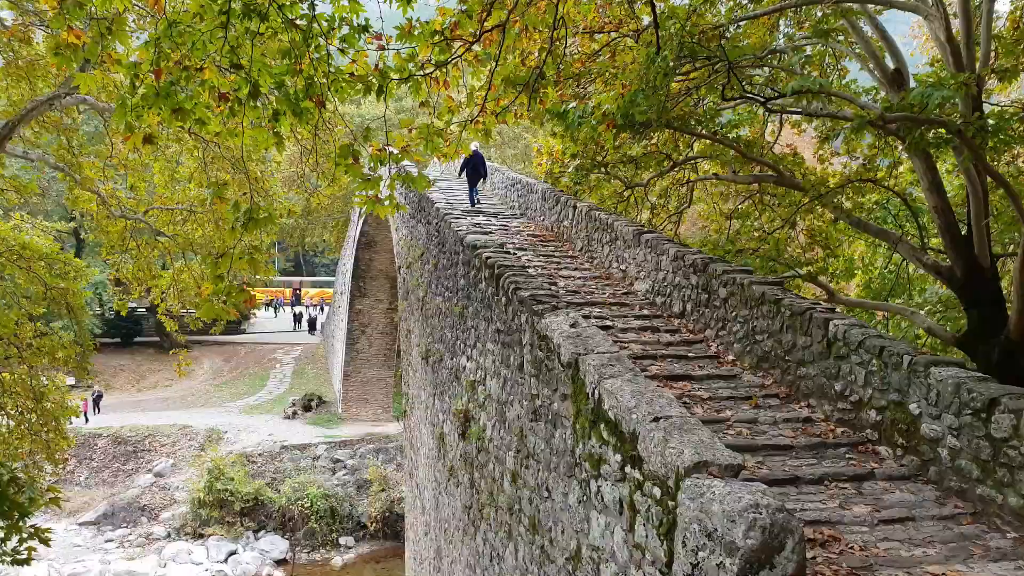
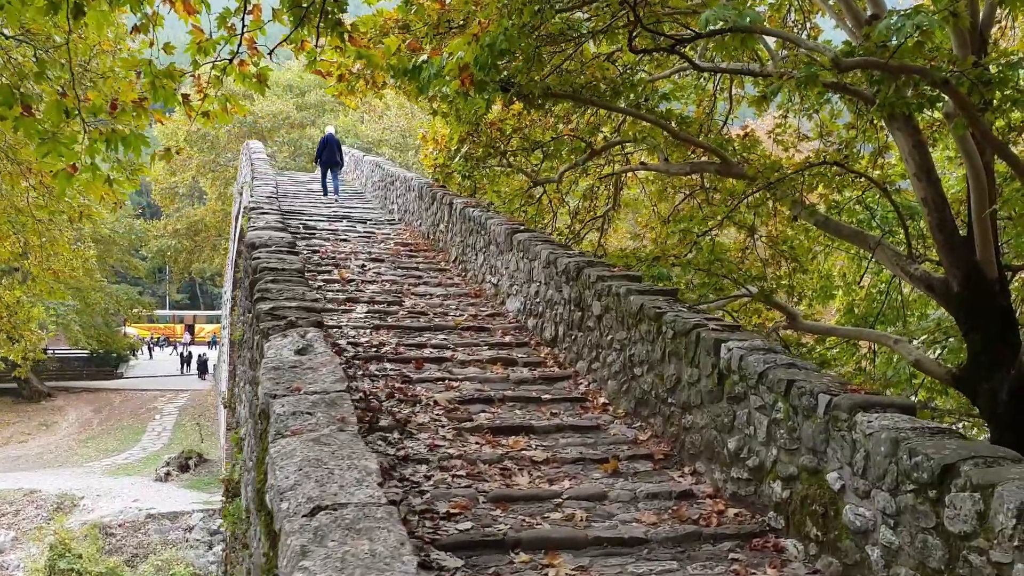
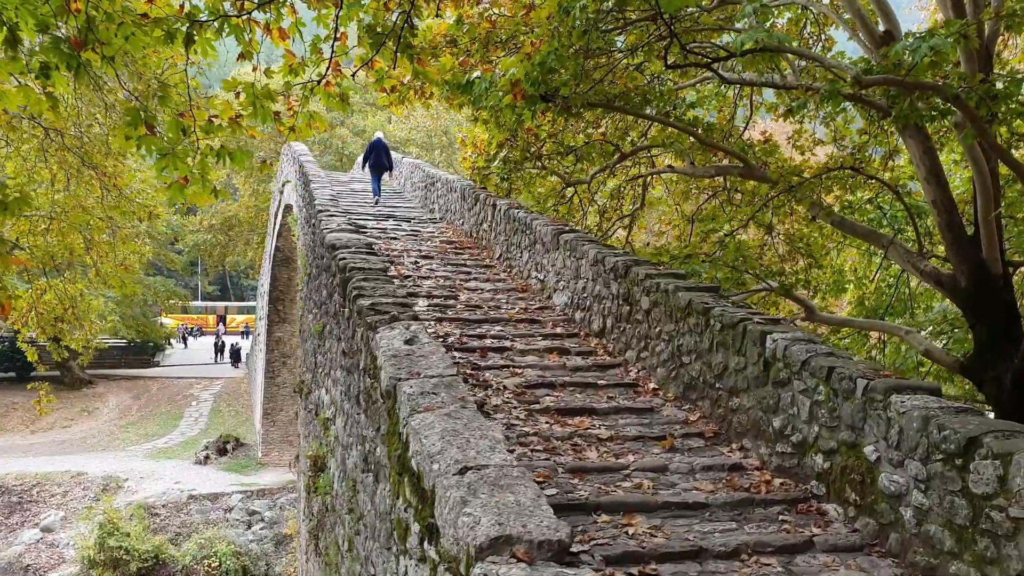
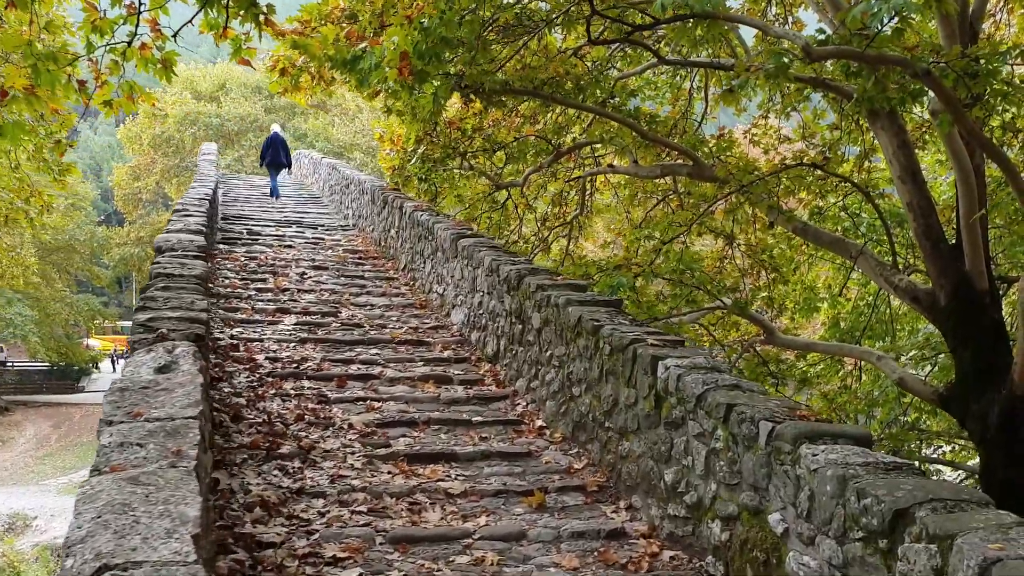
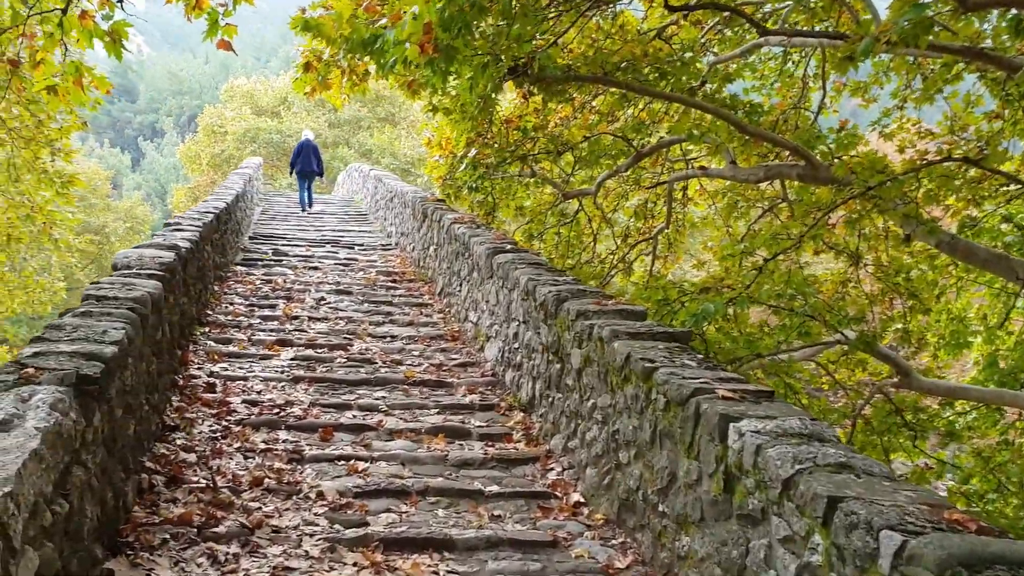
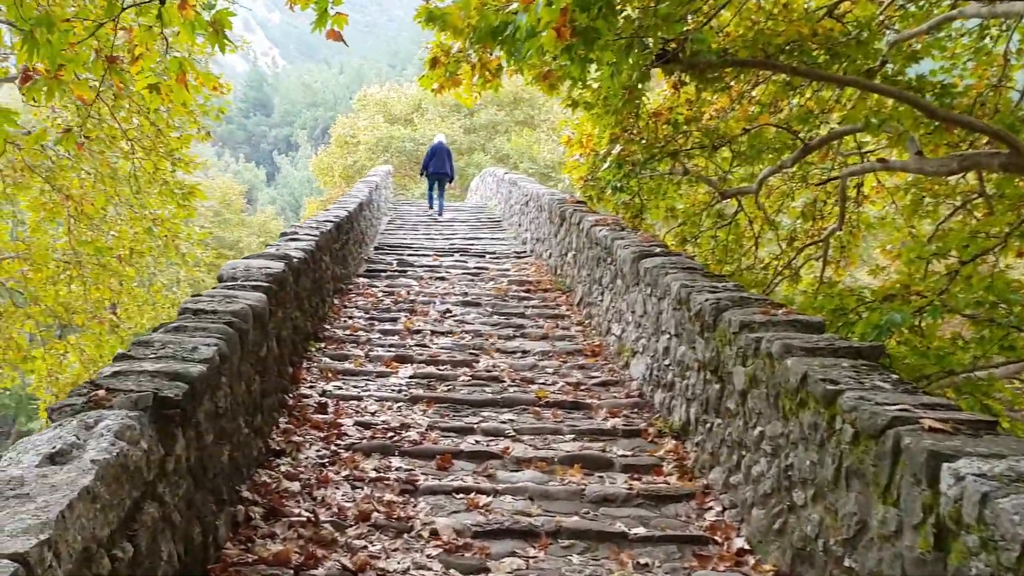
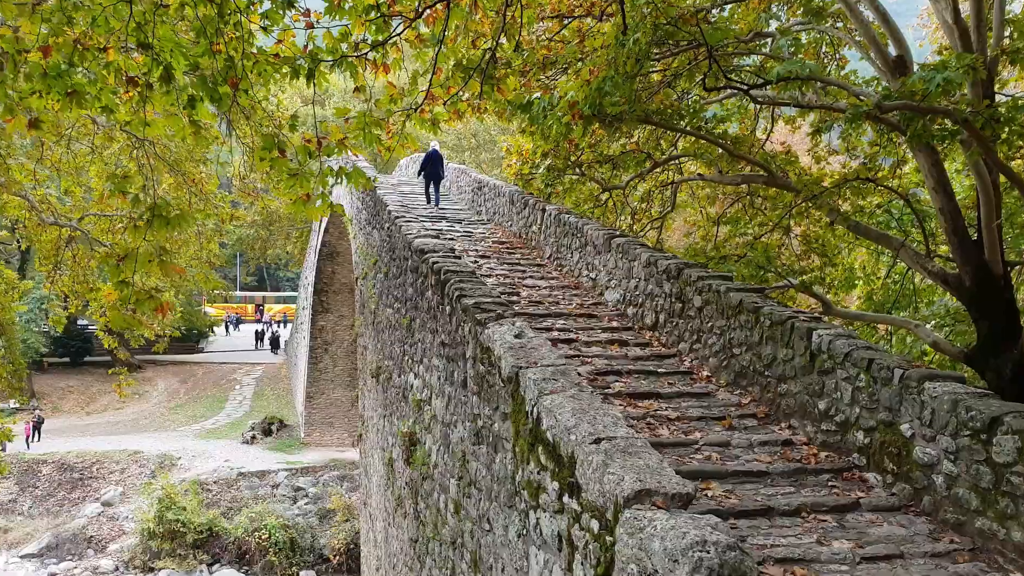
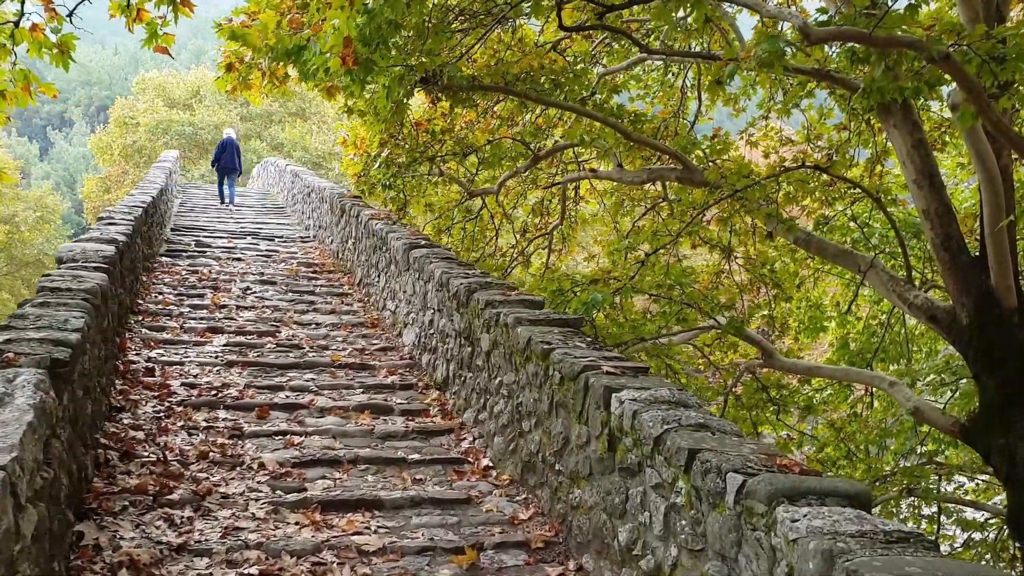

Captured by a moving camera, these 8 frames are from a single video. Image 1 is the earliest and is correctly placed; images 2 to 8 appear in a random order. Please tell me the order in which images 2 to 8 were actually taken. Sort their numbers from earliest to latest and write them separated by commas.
7, 3, 2, 4, 8, 5, 6
